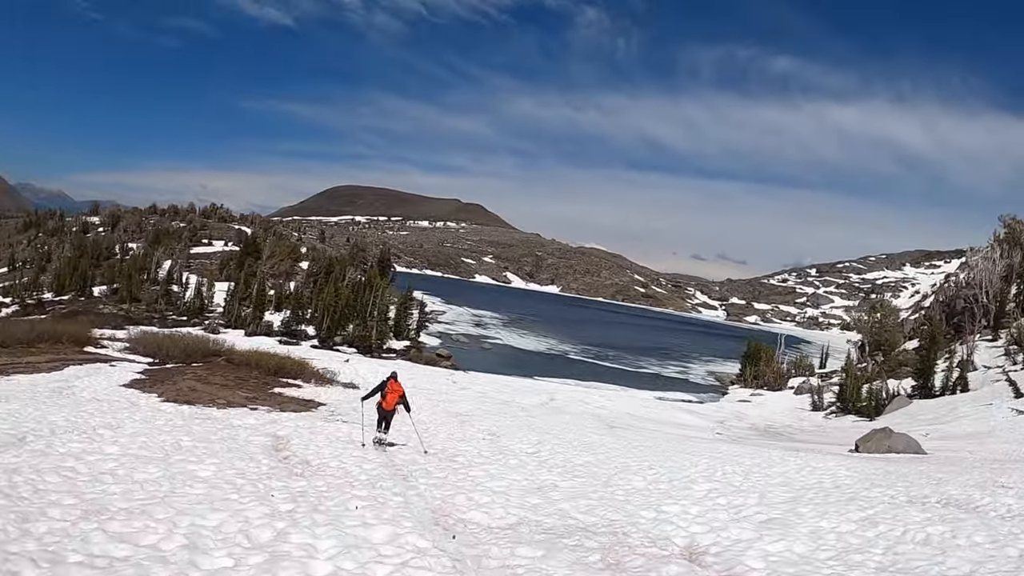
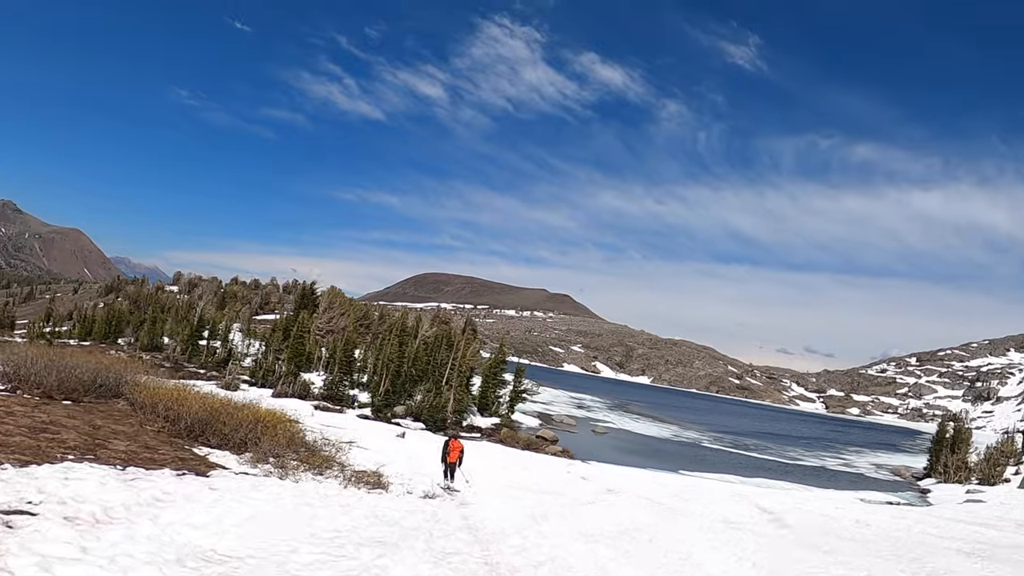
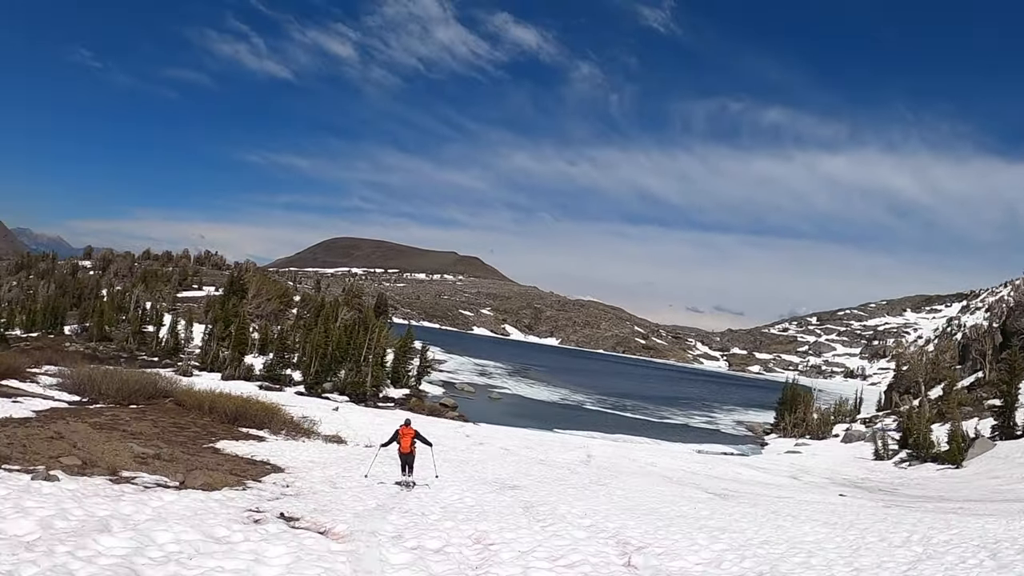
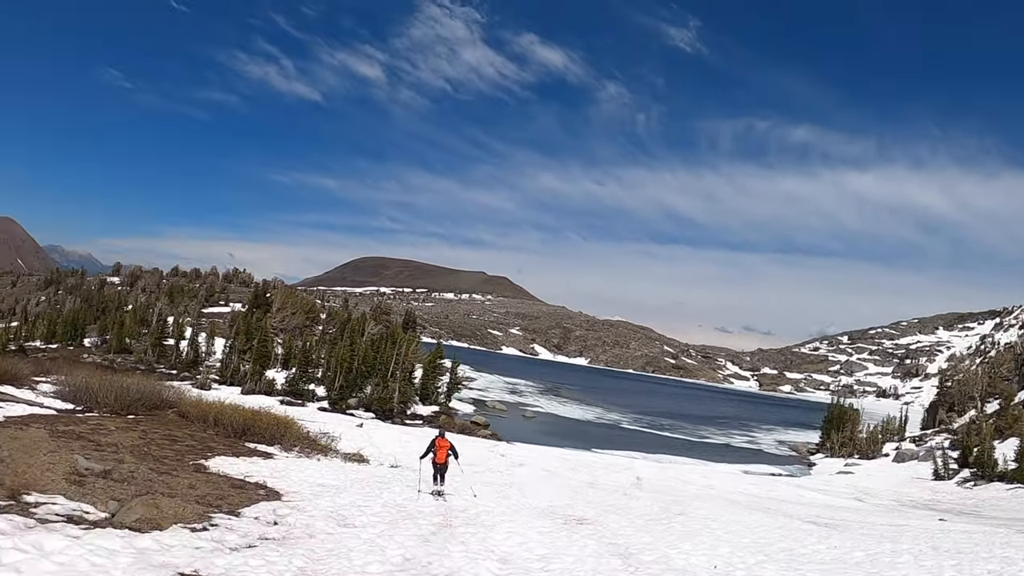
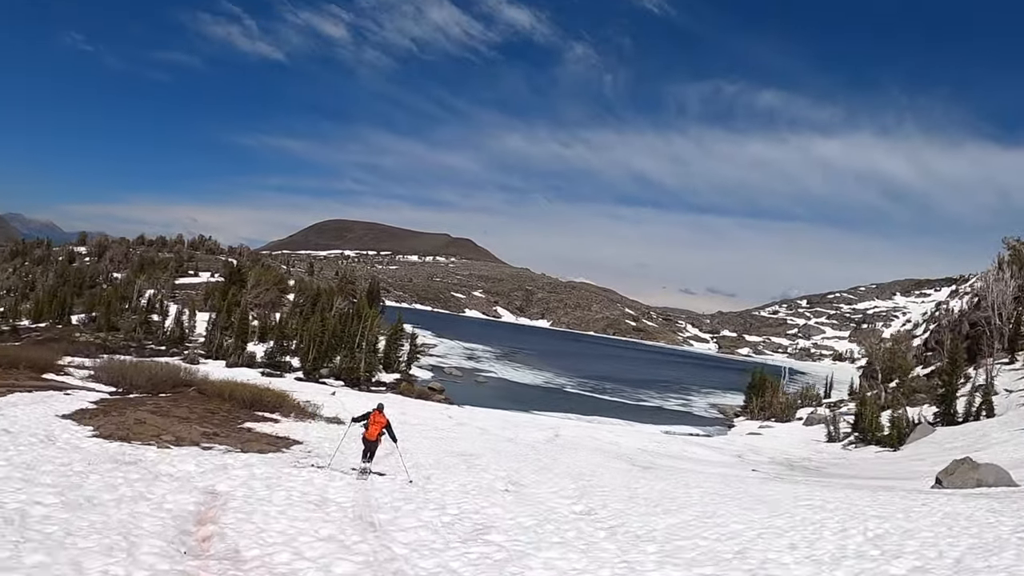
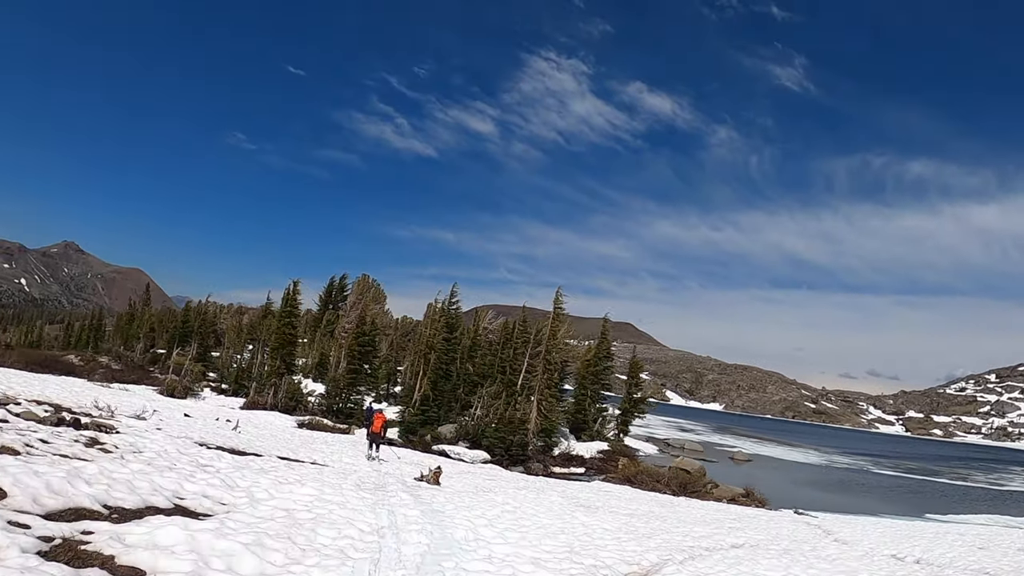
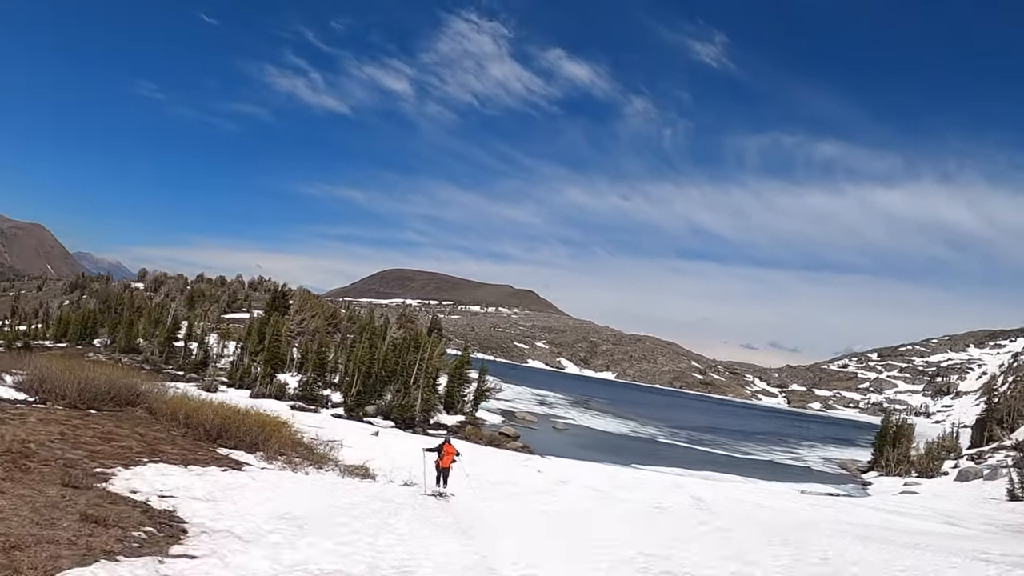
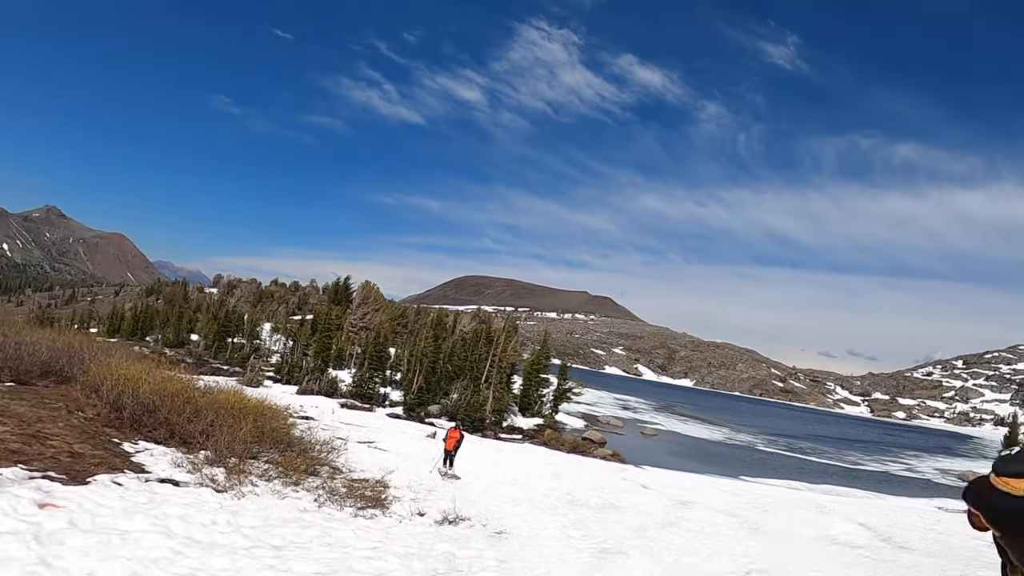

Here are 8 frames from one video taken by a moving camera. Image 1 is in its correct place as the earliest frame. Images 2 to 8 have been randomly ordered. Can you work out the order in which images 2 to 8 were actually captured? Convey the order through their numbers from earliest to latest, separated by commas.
5, 3, 4, 7, 2, 8, 6
